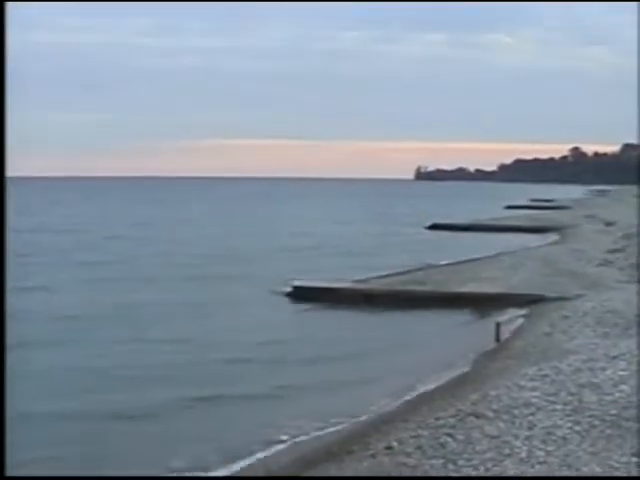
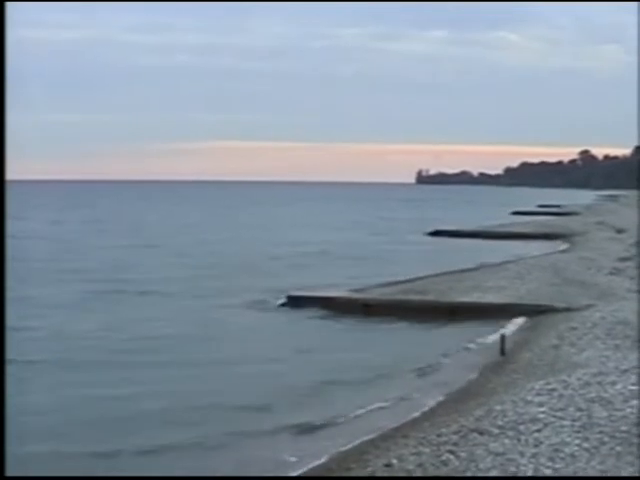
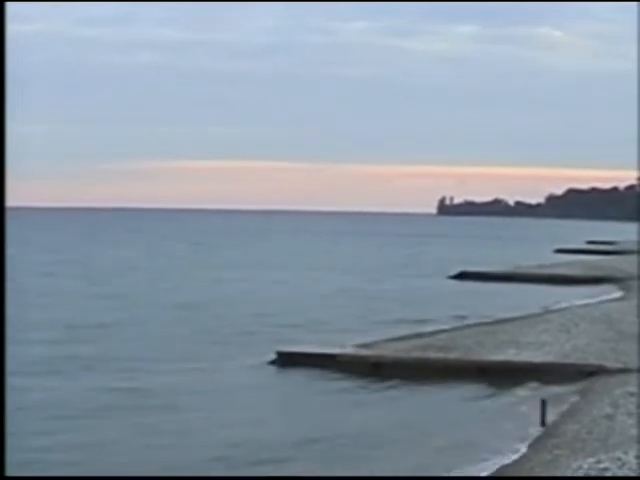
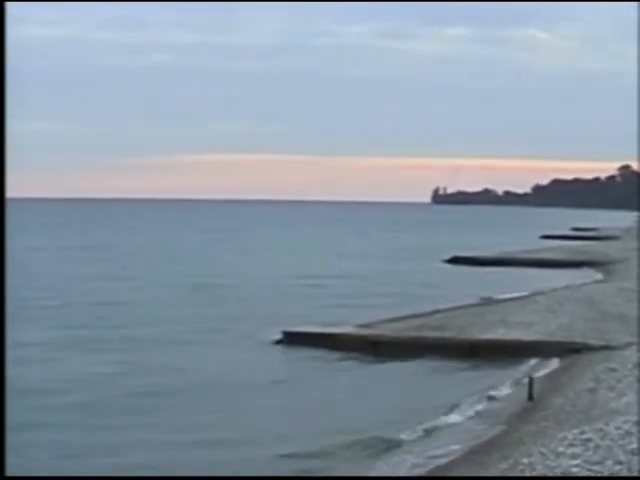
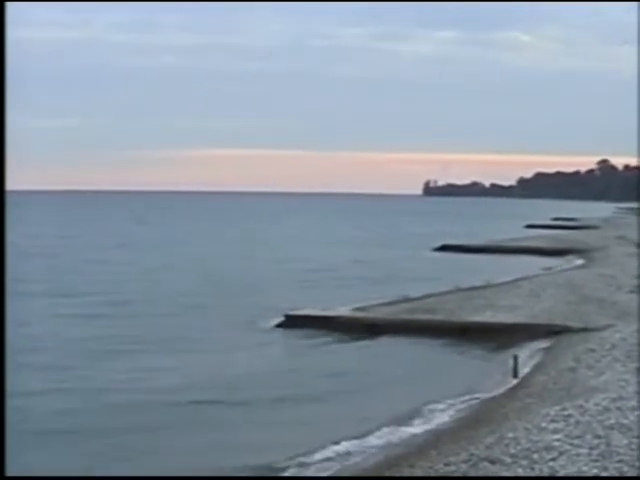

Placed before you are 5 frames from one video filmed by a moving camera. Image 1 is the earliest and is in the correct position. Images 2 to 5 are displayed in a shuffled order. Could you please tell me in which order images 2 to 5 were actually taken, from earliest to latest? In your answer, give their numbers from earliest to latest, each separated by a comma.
2, 5, 4, 3
